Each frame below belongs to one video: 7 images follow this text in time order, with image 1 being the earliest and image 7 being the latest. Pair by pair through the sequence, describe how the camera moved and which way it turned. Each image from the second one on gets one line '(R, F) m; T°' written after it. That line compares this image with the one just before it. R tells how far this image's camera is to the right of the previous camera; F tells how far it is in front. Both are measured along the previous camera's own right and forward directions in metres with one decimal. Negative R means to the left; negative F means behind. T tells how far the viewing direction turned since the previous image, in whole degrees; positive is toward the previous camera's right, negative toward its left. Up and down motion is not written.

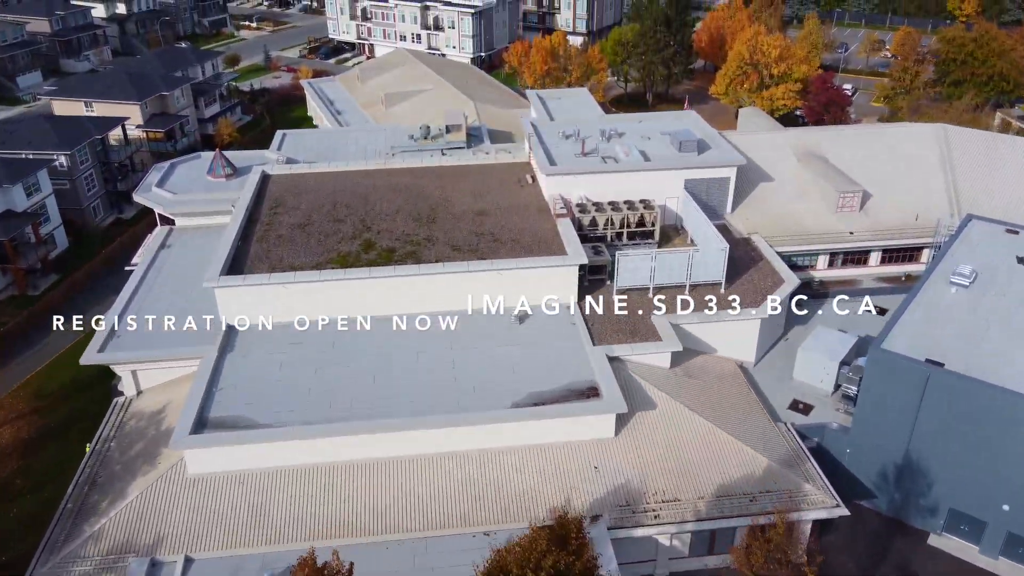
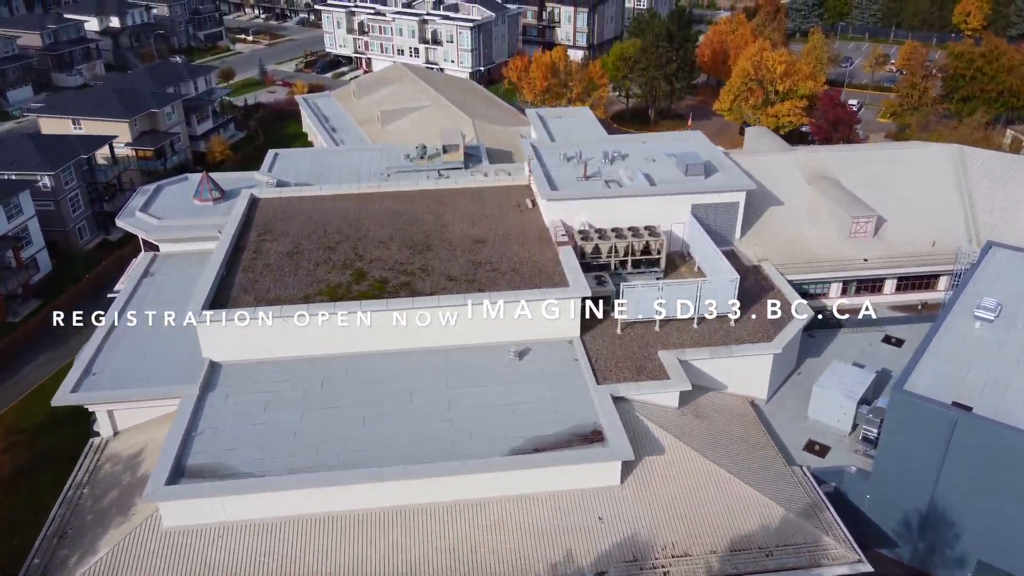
(0.0, +1.3) m; 0°
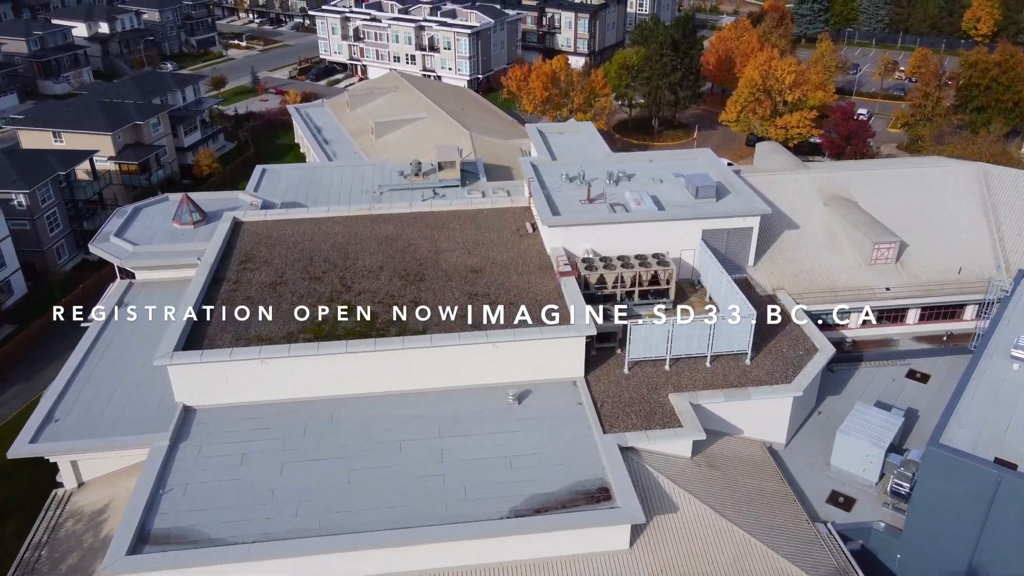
(0.0, +1.8) m; 0°
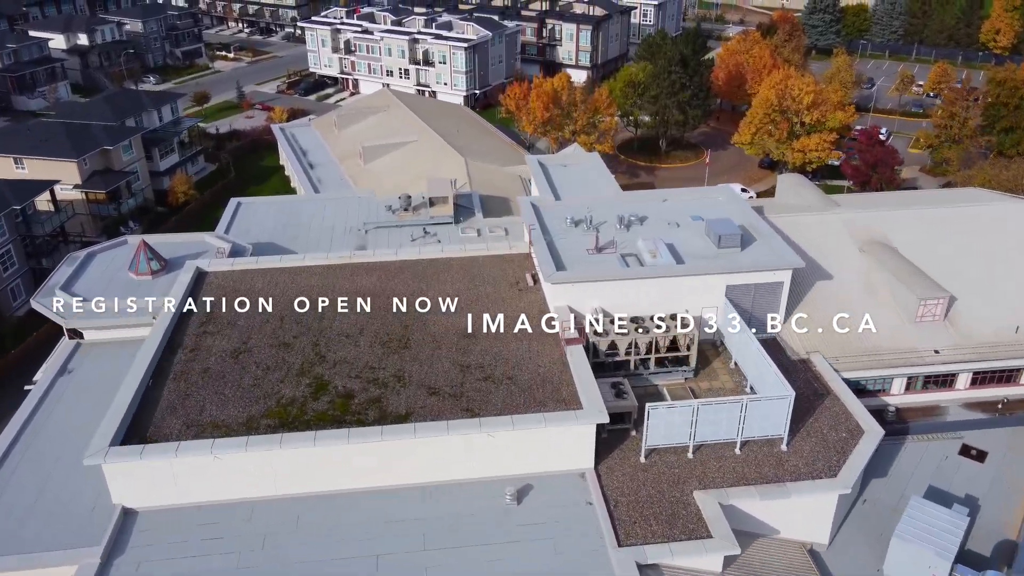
(0.0, +3.1) m; 0°
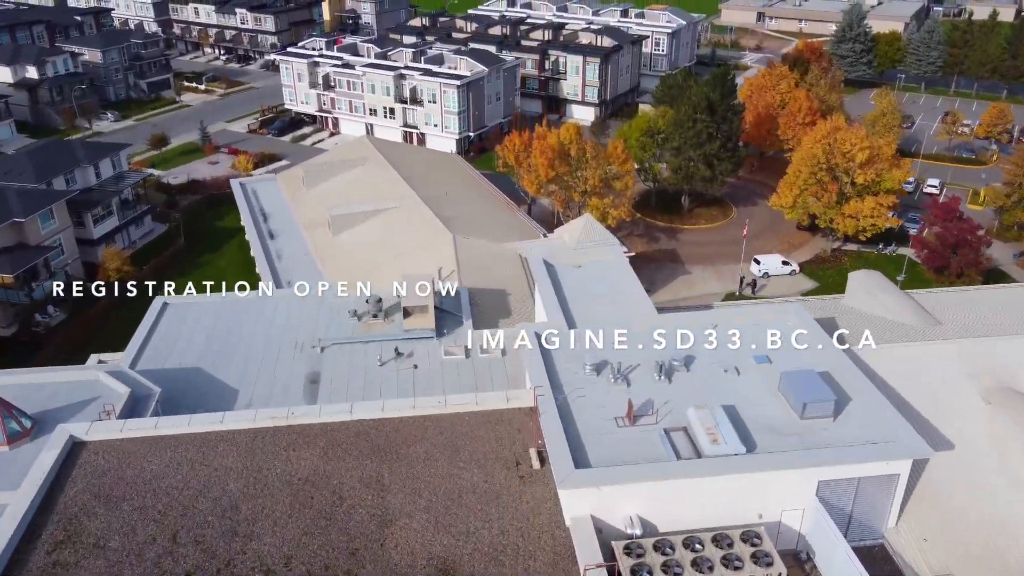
(0.0, +7.0) m; 0°
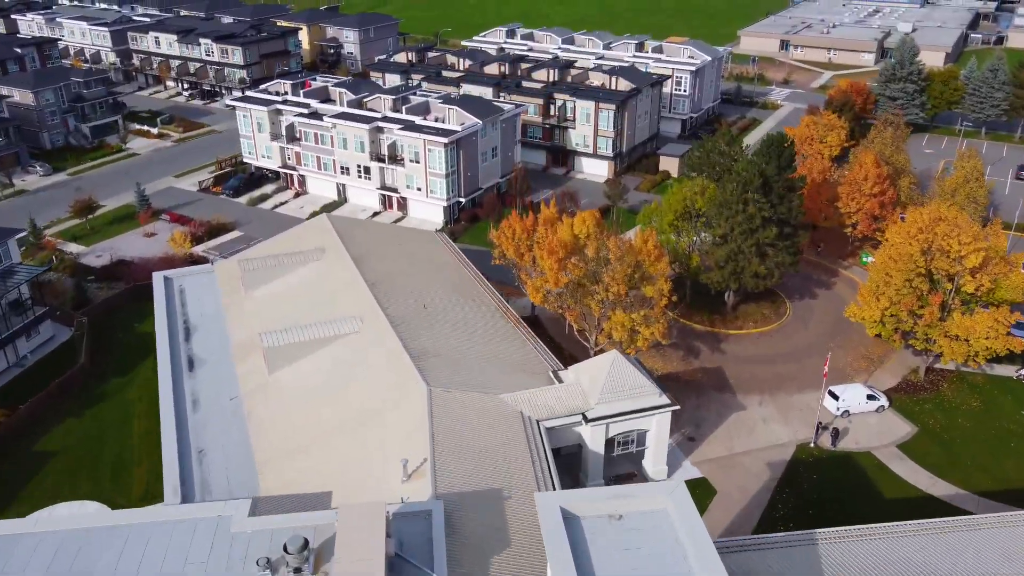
(0.0, +9.1) m; 0°
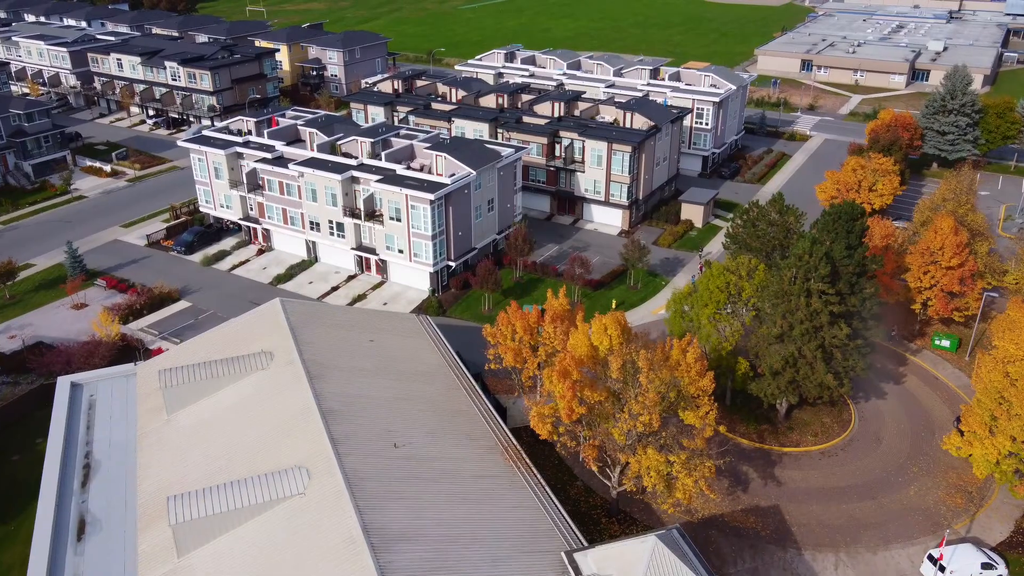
(0.0, +6.9) m; 0°
